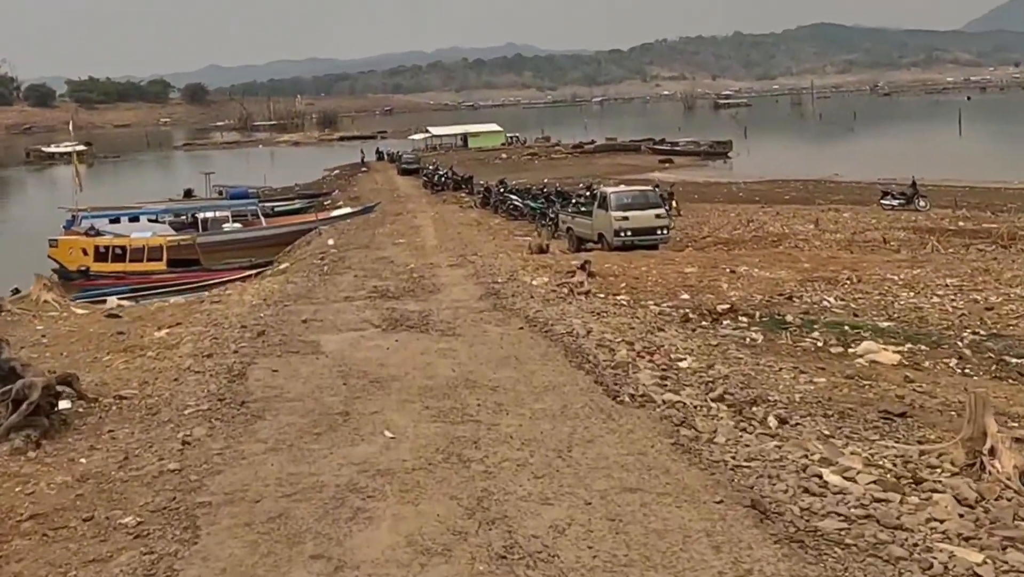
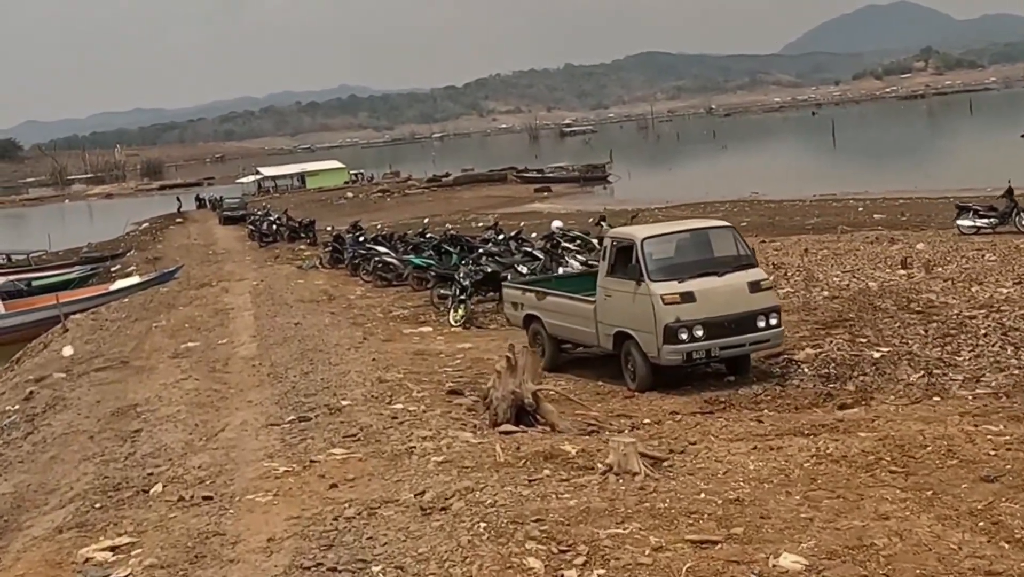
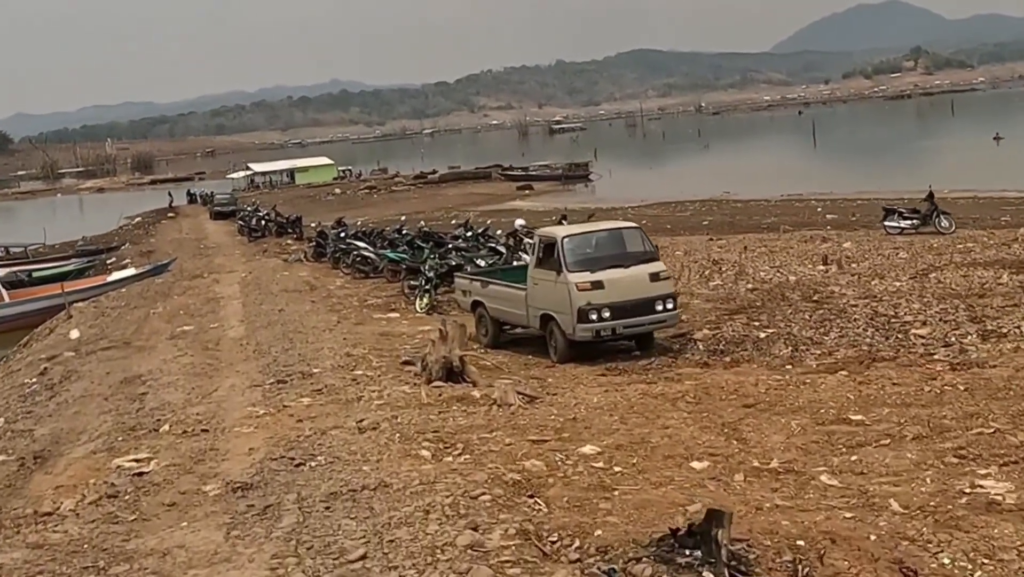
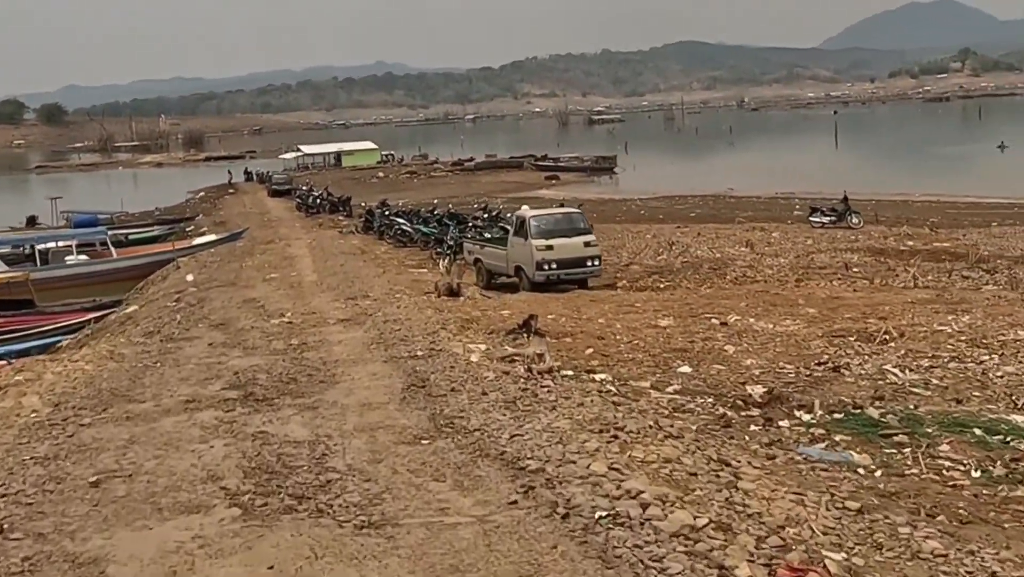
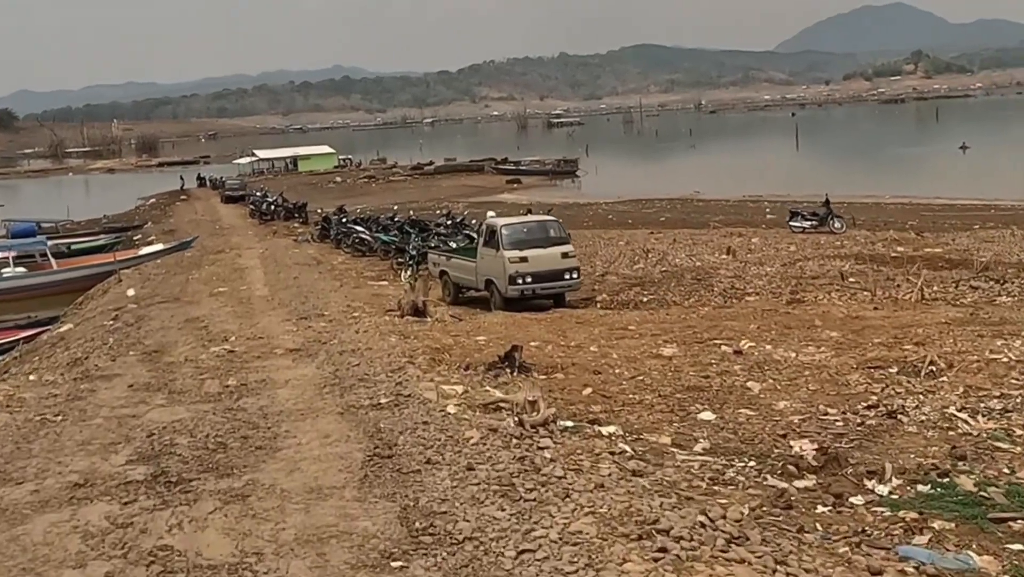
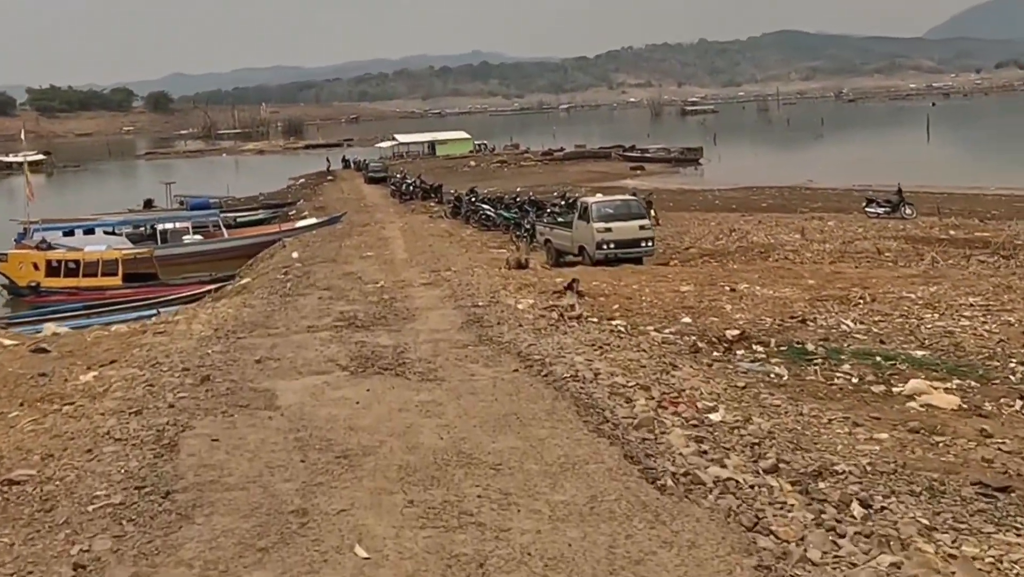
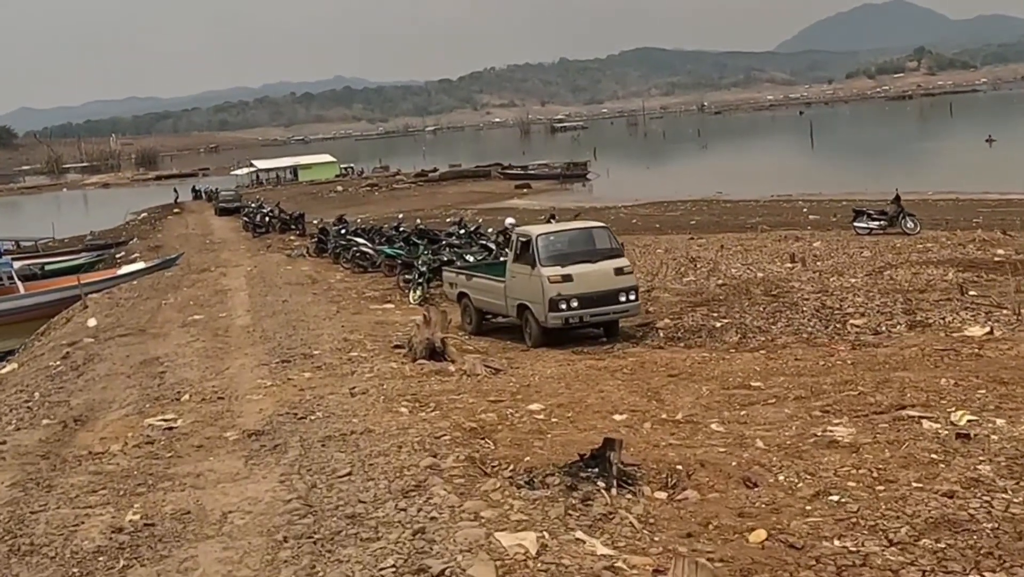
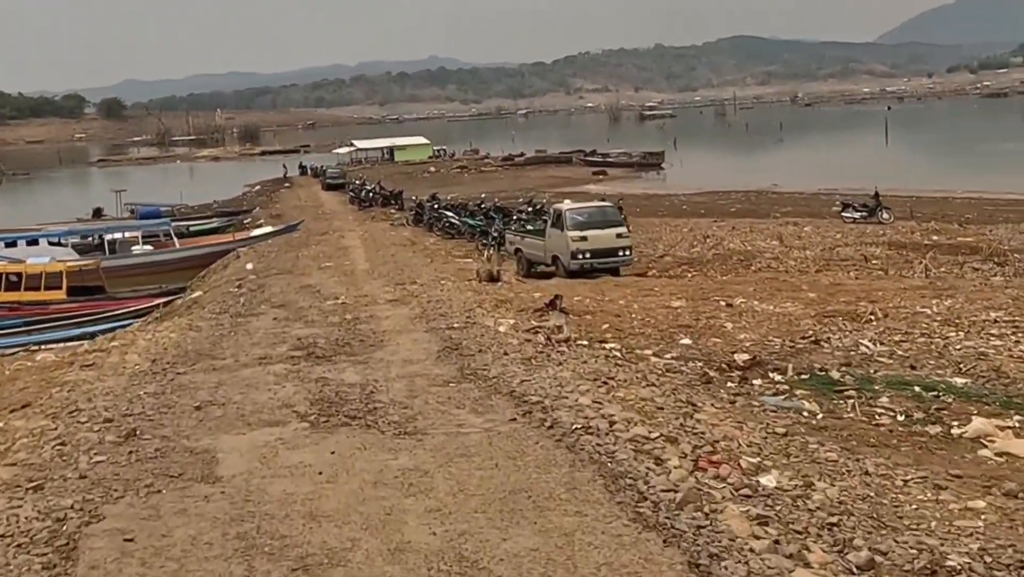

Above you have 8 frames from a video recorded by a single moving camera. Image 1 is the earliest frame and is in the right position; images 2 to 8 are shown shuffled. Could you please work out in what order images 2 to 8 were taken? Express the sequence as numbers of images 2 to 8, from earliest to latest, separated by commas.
6, 8, 4, 5, 7, 3, 2
